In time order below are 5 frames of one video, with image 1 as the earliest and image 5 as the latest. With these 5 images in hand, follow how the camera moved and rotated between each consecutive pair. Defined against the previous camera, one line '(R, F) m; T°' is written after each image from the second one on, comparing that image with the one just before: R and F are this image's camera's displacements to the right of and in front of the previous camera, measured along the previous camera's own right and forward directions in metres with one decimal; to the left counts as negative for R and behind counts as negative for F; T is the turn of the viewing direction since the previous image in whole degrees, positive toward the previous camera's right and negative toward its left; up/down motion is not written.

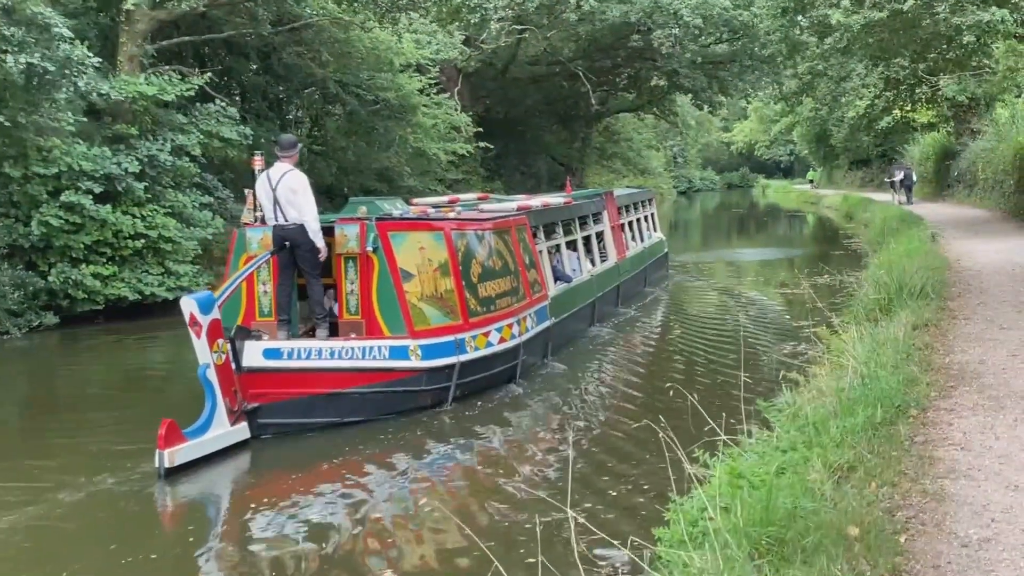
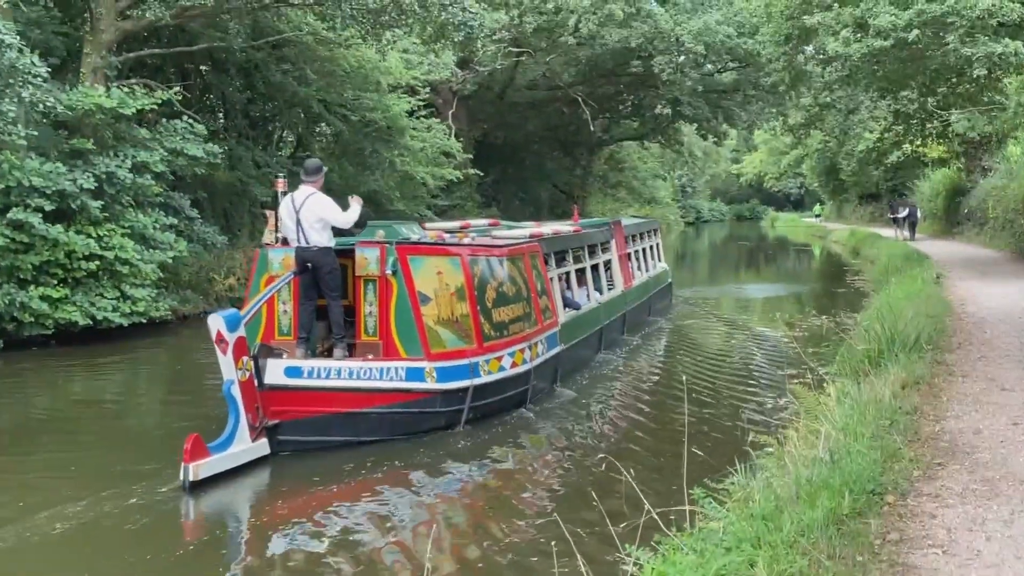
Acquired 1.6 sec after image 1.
(+0.5, +0.7) m; -1°
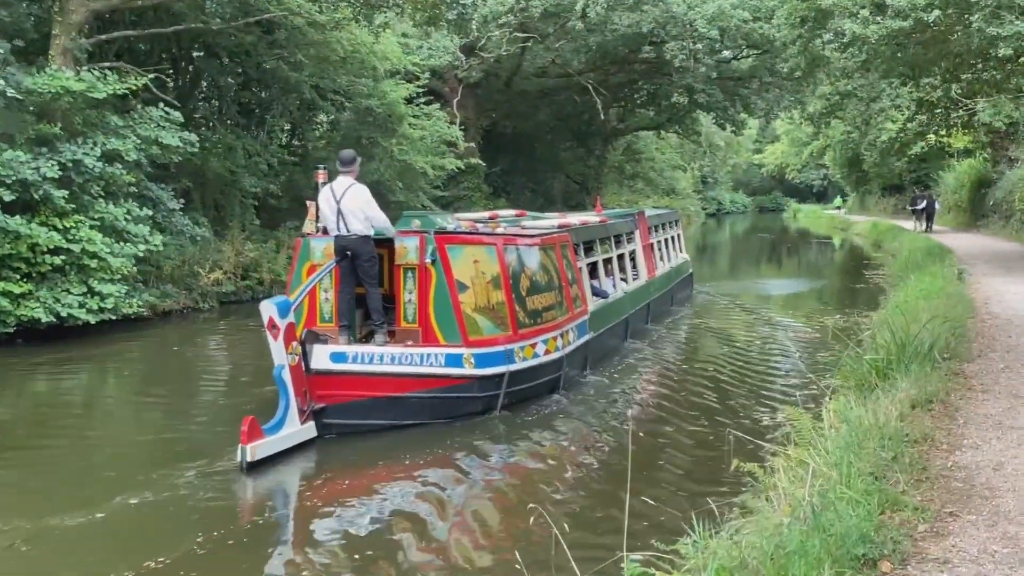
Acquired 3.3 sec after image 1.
(+0.4, +0.8) m; -1°
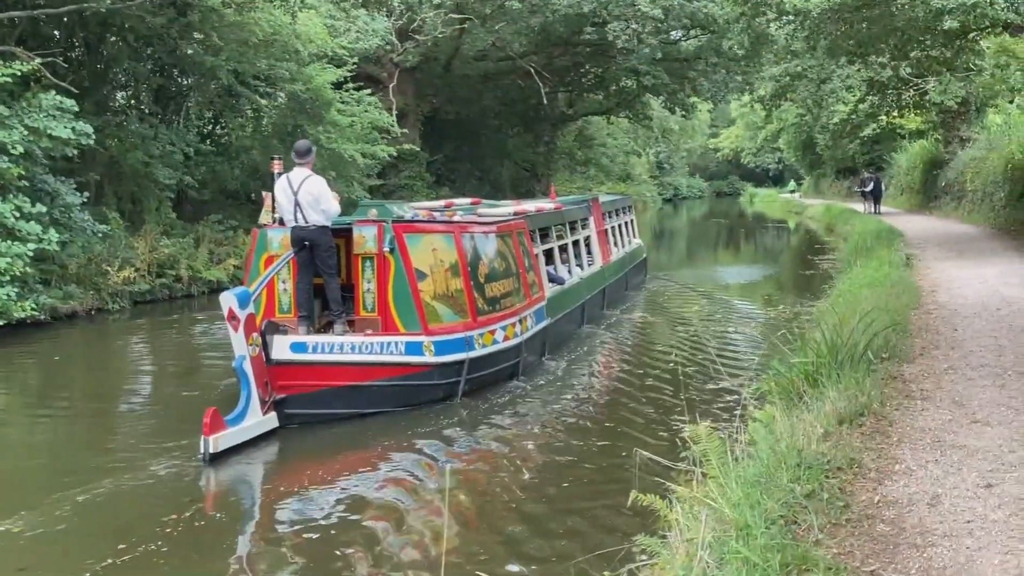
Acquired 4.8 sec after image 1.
(+0.5, +0.8) m; +2°
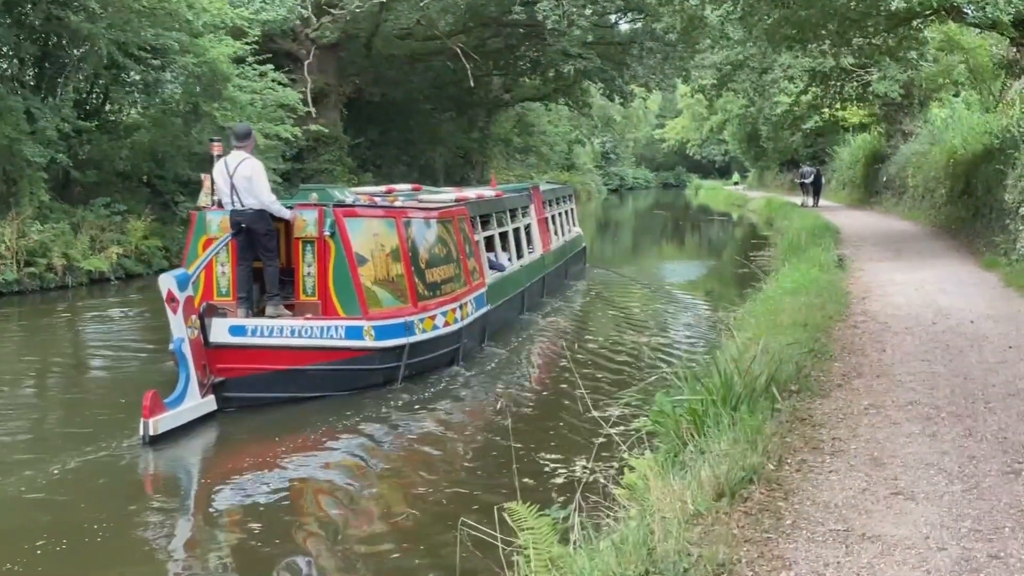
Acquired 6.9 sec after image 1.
(+0.6, +1.2) m; +3°
